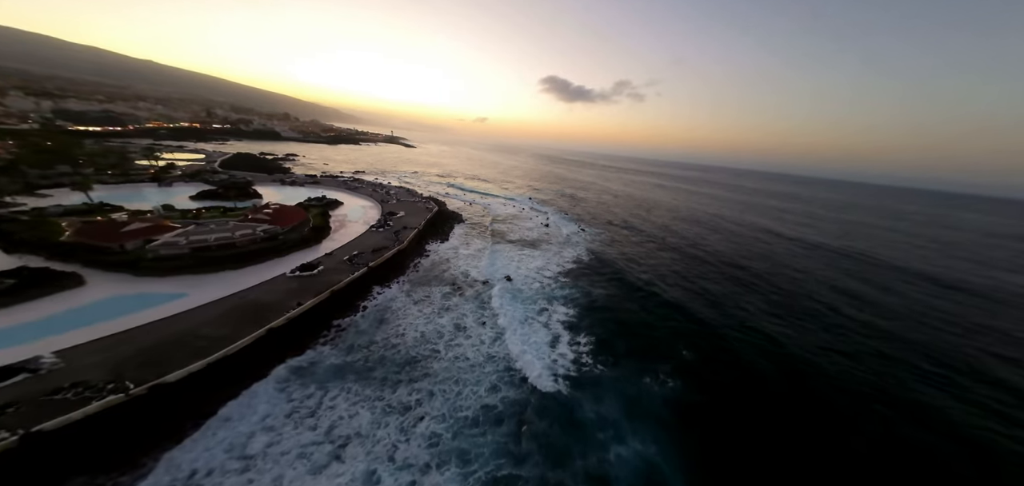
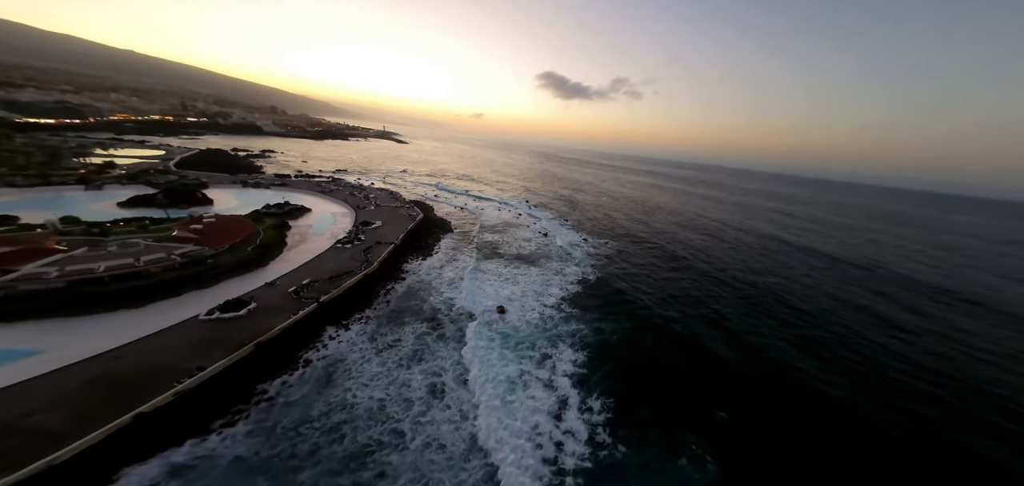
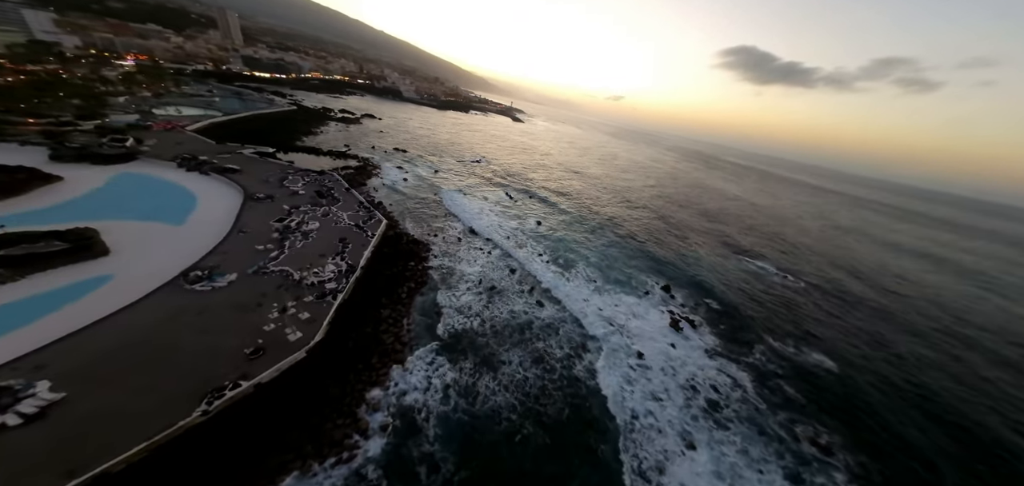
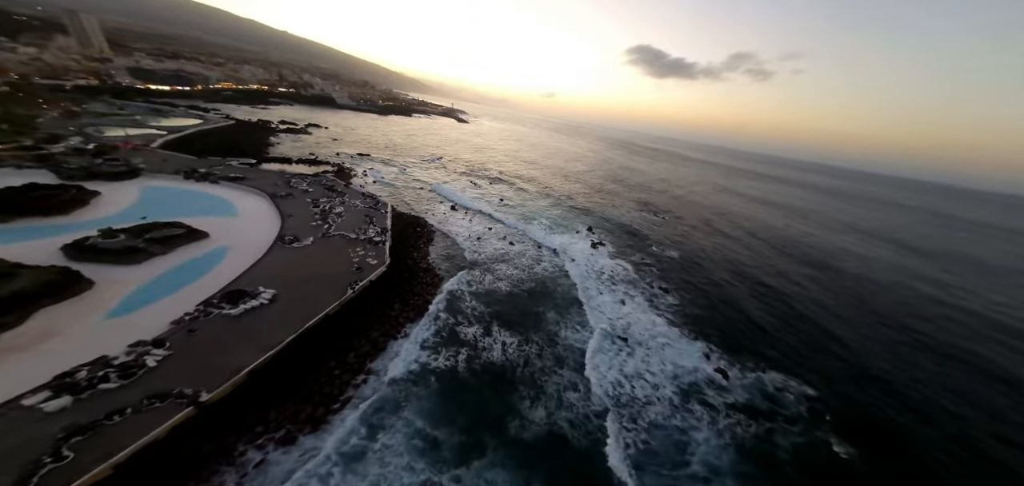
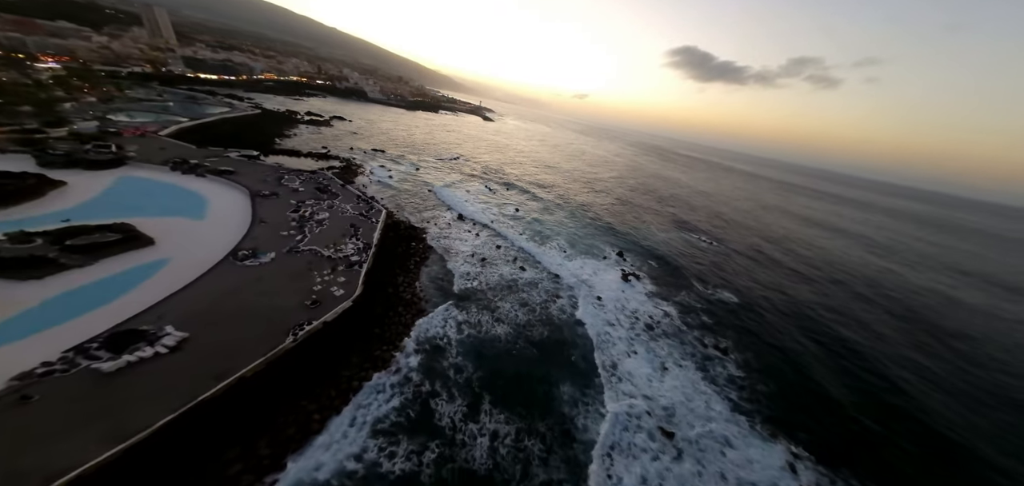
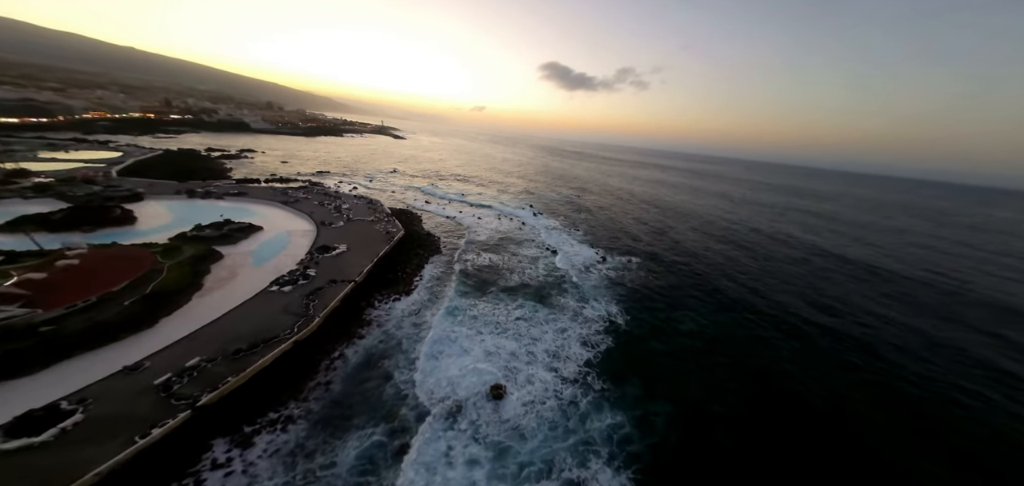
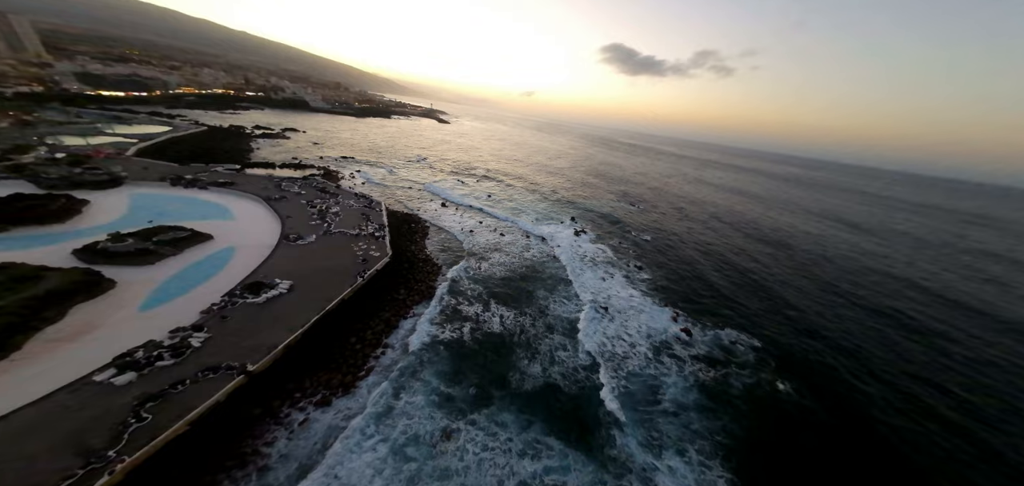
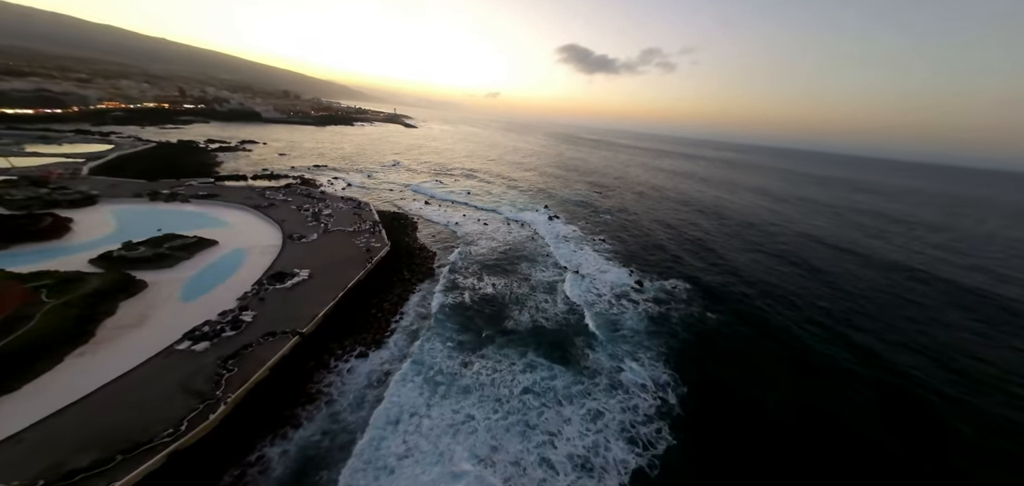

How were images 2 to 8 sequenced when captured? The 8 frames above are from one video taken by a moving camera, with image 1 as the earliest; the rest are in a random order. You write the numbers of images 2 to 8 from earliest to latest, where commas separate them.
2, 6, 8, 7, 4, 5, 3
